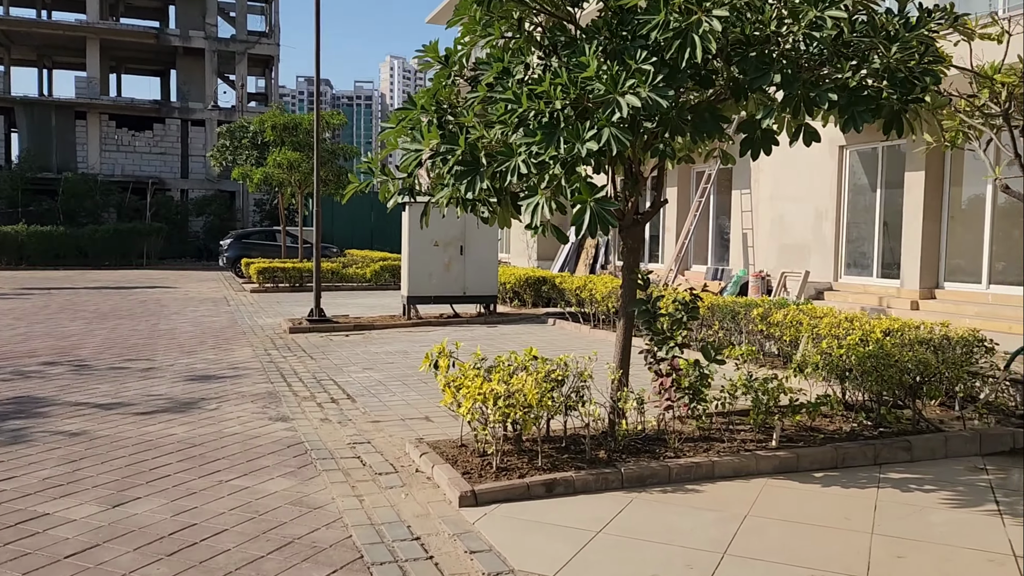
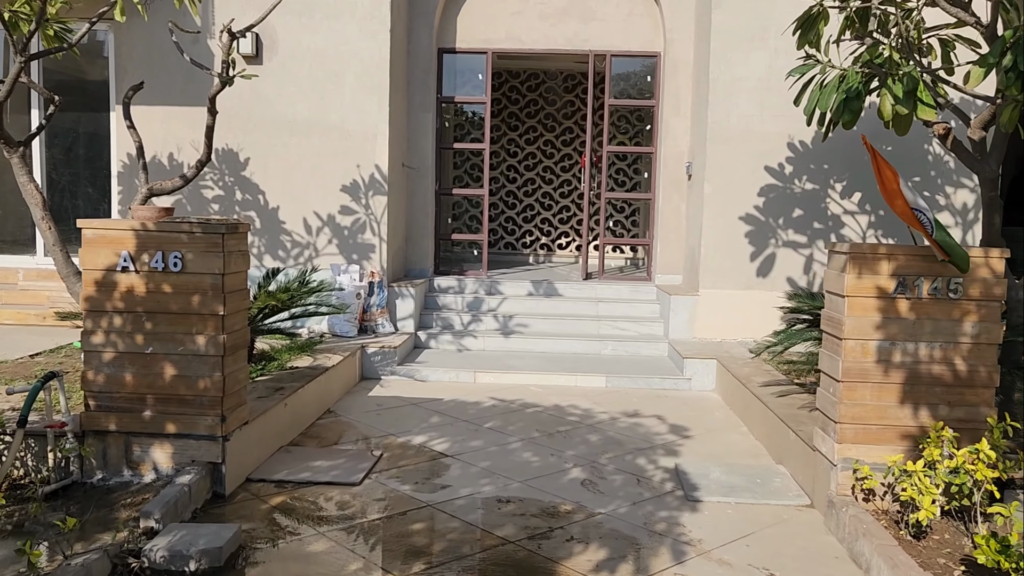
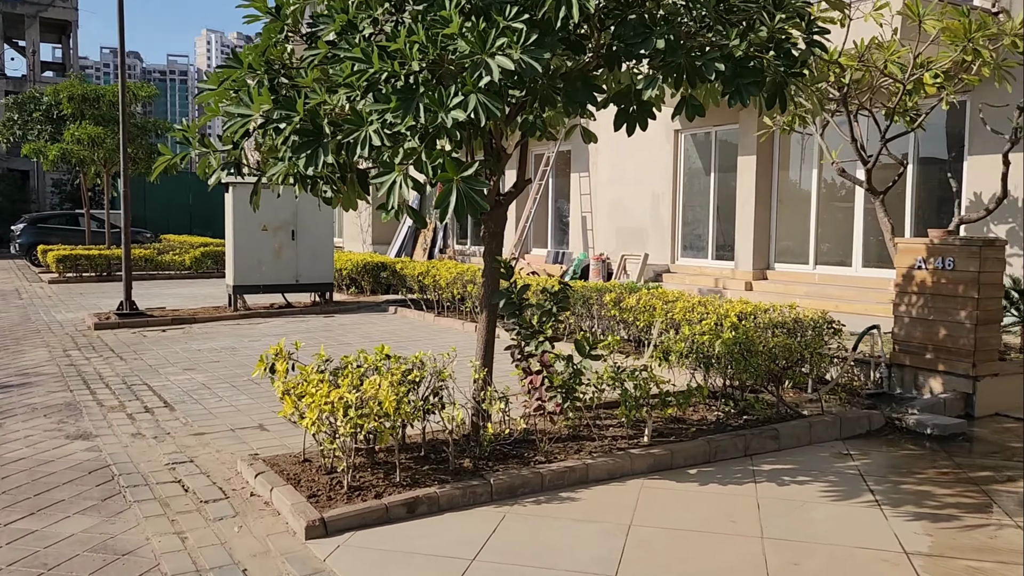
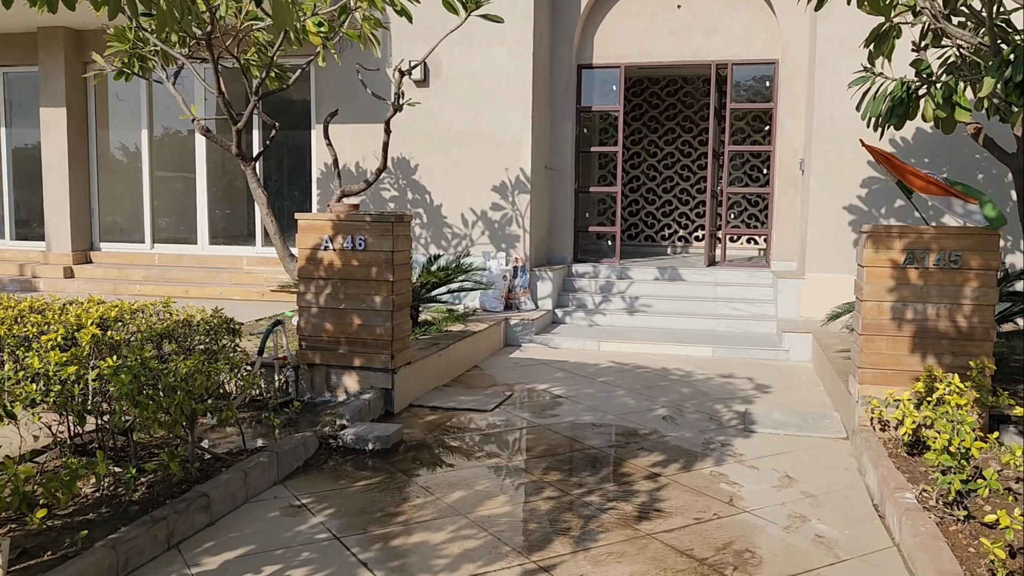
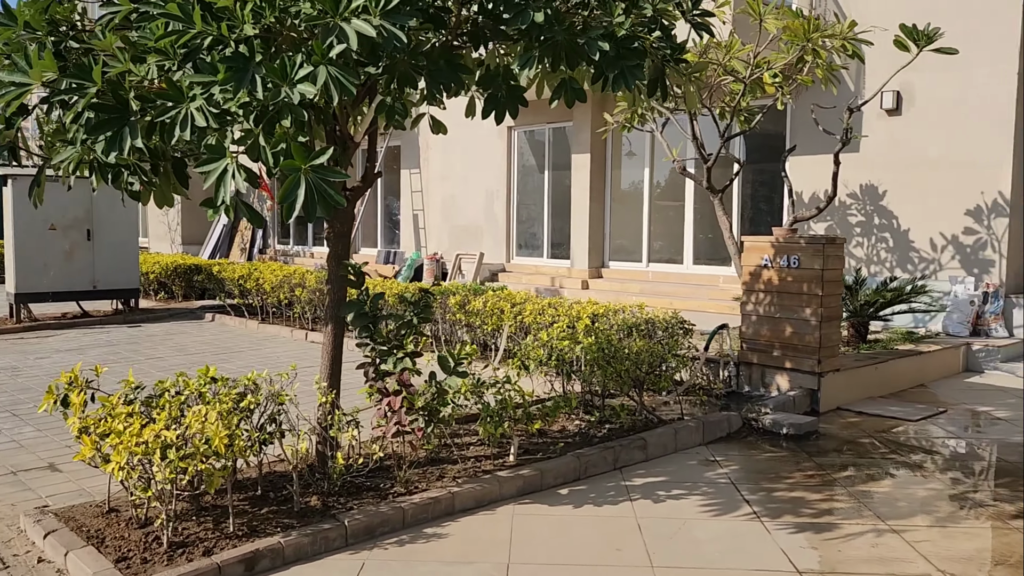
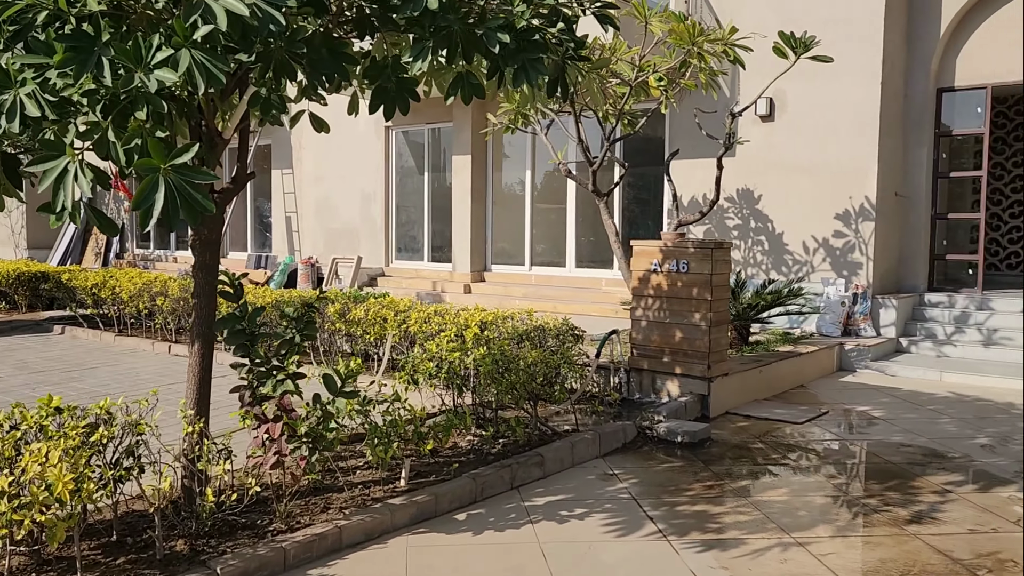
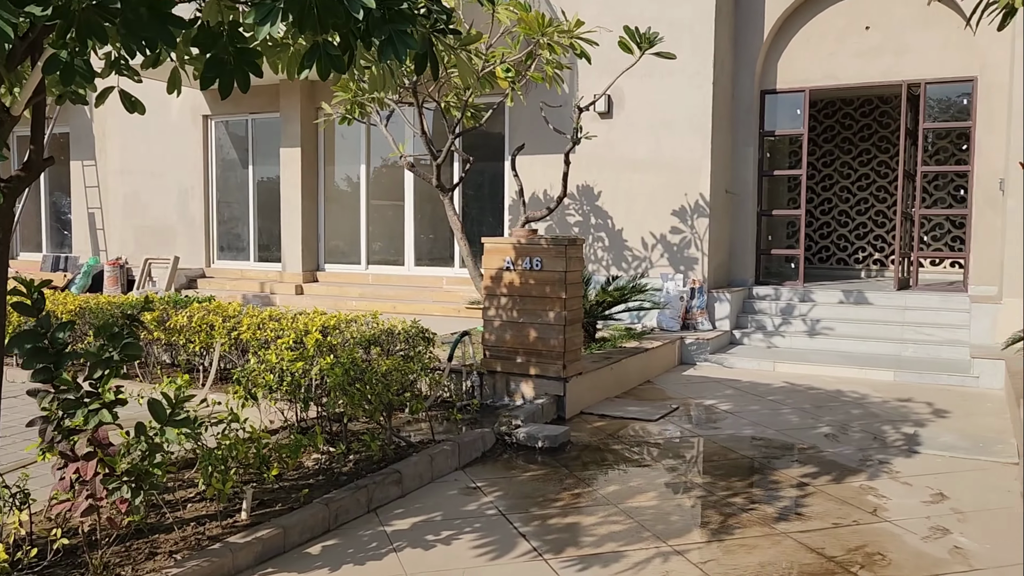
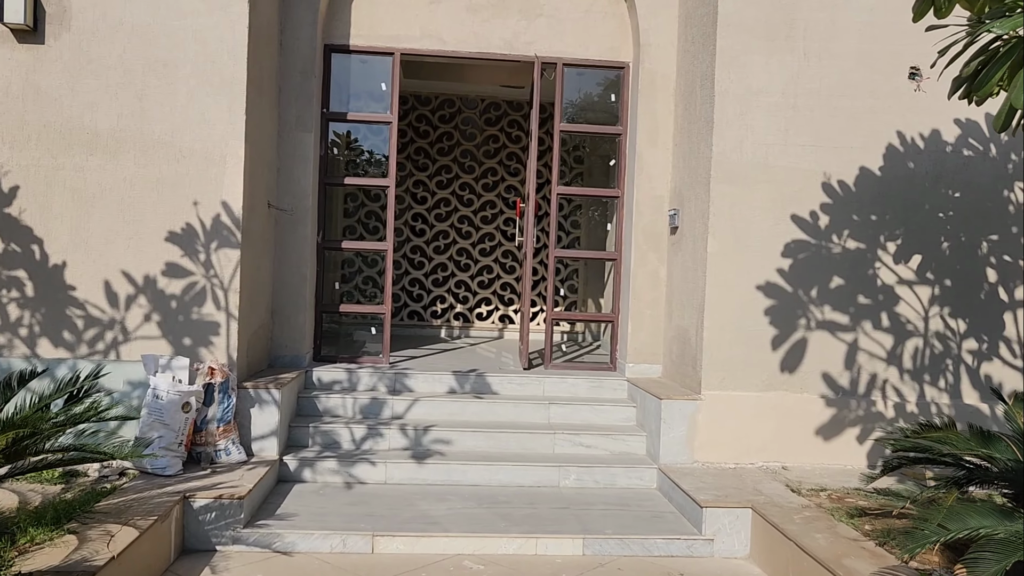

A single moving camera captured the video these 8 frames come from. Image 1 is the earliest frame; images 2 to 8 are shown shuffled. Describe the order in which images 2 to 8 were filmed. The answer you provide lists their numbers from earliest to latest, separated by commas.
3, 5, 6, 7, 4, 2, 8
